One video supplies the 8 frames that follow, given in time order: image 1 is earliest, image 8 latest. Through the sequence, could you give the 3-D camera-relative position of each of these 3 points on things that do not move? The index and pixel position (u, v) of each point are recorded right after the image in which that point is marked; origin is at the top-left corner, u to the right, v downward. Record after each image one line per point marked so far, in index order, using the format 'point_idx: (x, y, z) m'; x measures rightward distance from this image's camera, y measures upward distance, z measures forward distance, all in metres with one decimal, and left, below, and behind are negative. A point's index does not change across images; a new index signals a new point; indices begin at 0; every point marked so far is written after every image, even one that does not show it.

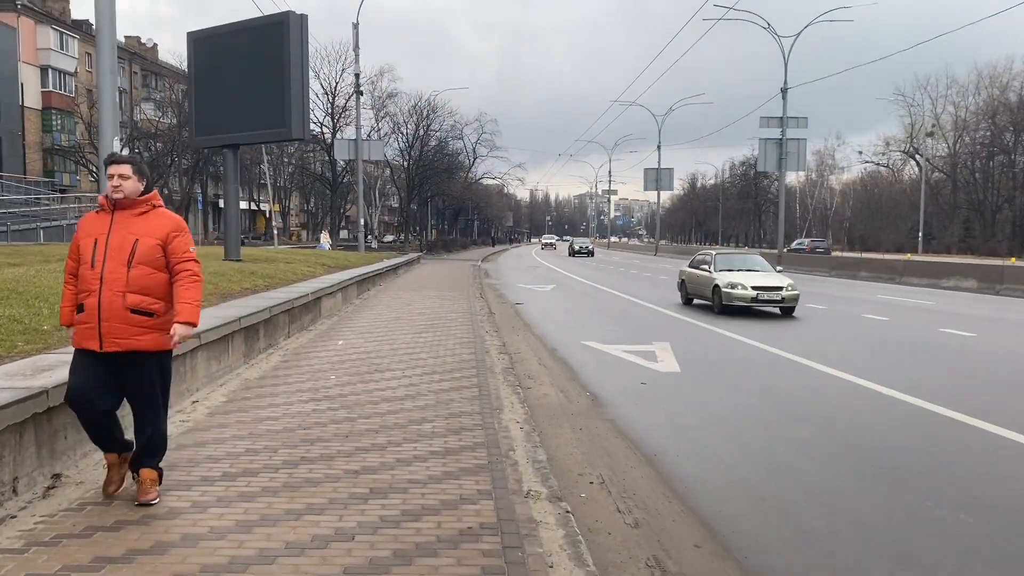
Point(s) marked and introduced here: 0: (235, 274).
0: (-4.6, +0.2, +14.1) m
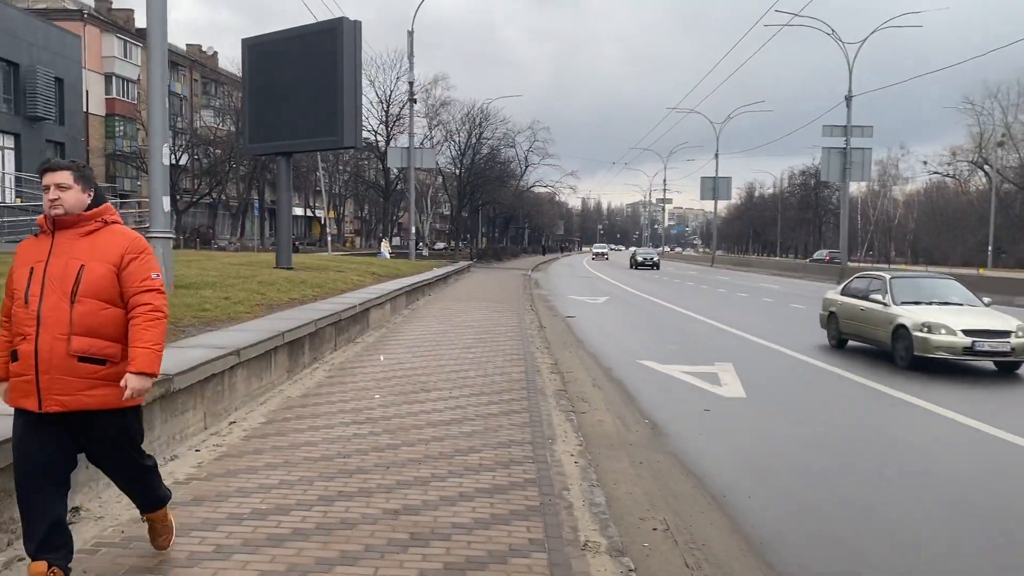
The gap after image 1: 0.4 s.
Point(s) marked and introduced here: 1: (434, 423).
0: (-3.7, +0.1, +13.9) m
1: (-0.6, -1.1, +6.8) m
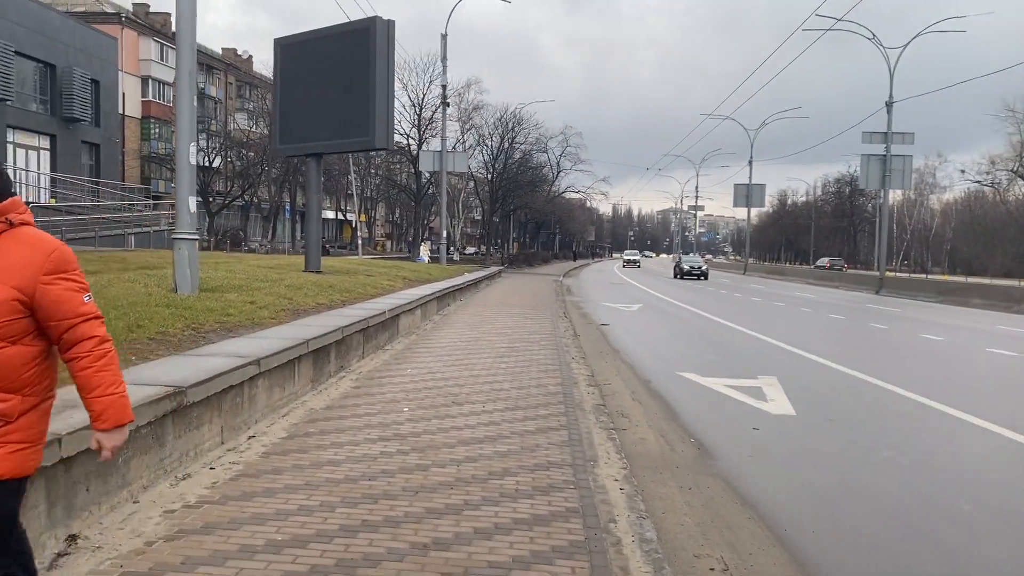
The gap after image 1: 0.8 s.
0: (-3.2, 0.0, +13.6) m
1: (-0.3, -1.1, +6.3) m
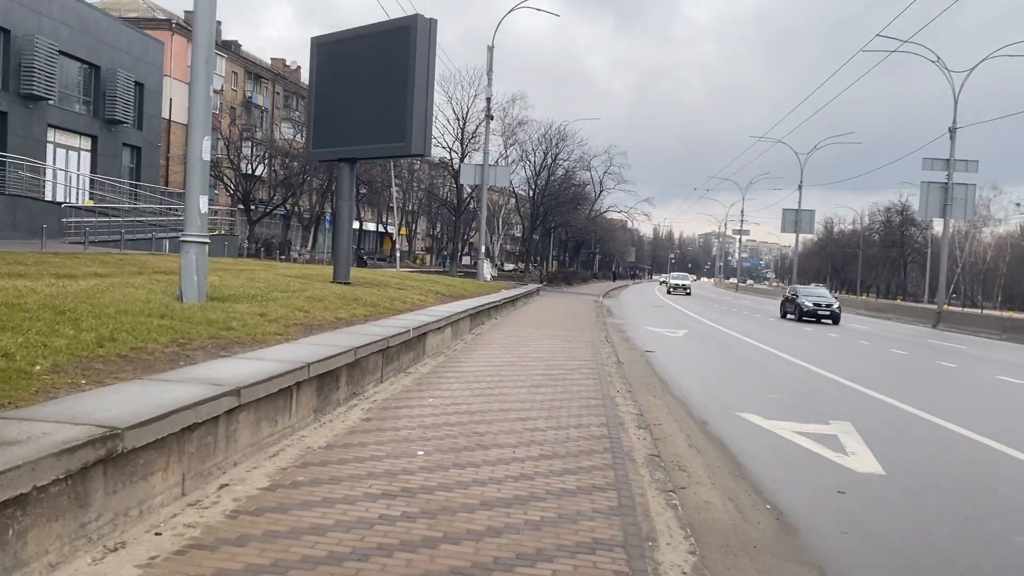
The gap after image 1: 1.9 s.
0: (-2.6, -0.2, +12.5) m
1: (-0.1, -1.3, +5.0) m
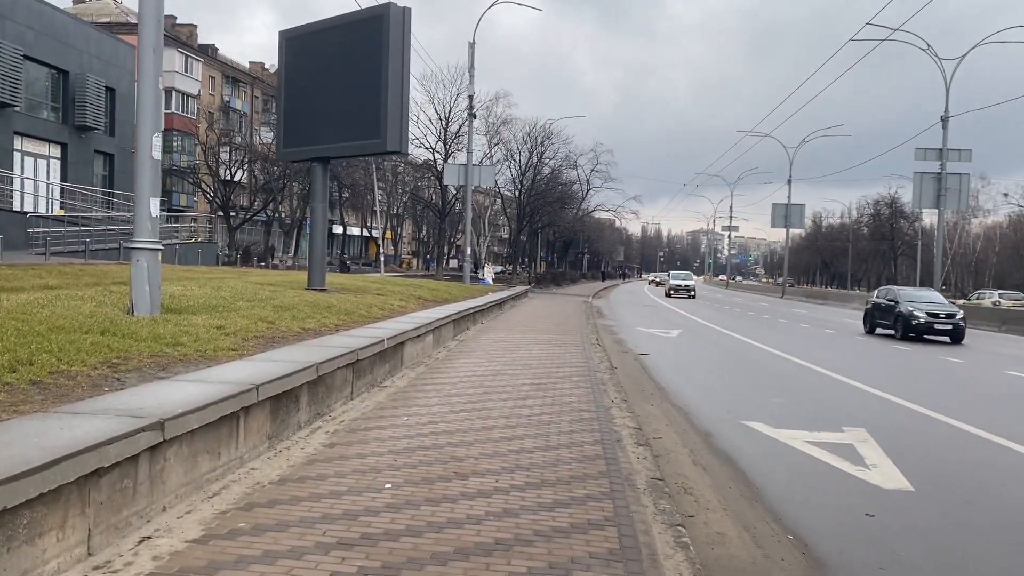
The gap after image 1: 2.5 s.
0: (-2.8, -0.3, +11.6) m
1: (-0.2, -1.3, +4.2) m
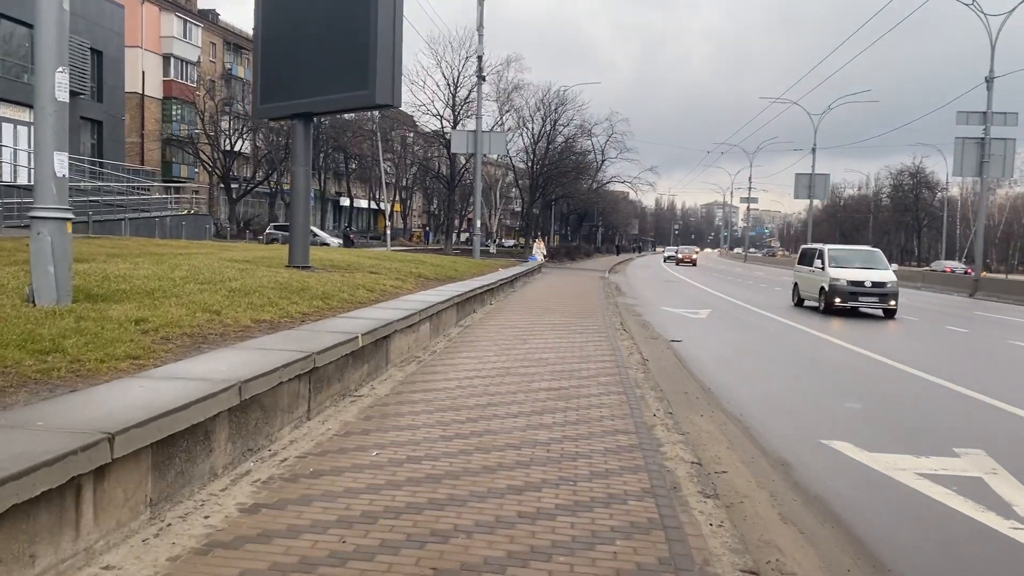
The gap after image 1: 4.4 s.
0: (-2.7, 0.0, +9.5) m
1: (-0.2, -1.3, +2.1) m
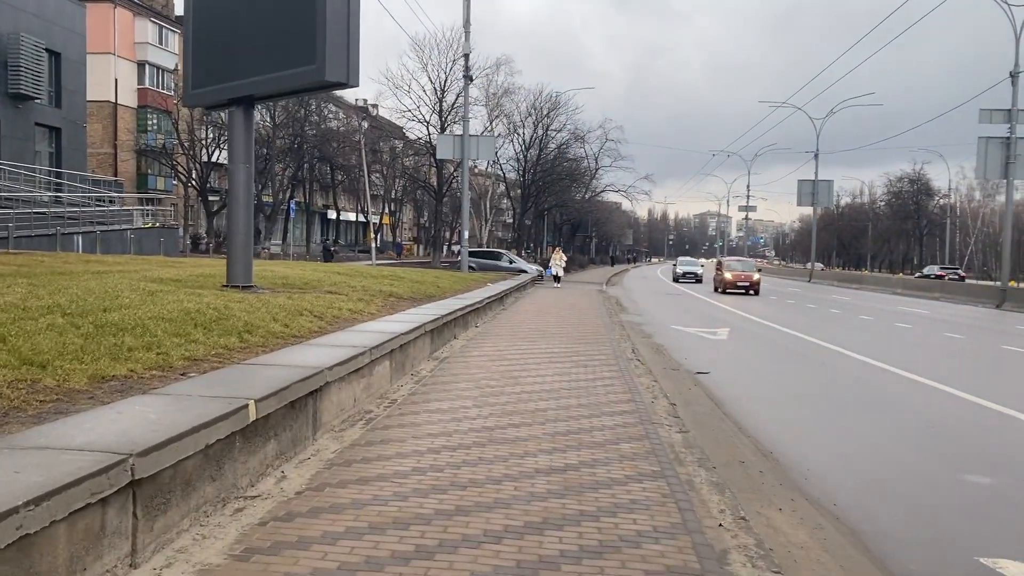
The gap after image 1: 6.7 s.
0: (-2.8, -0.3, +6.9) m
1: (-0.3, -1.4, -0.5) m
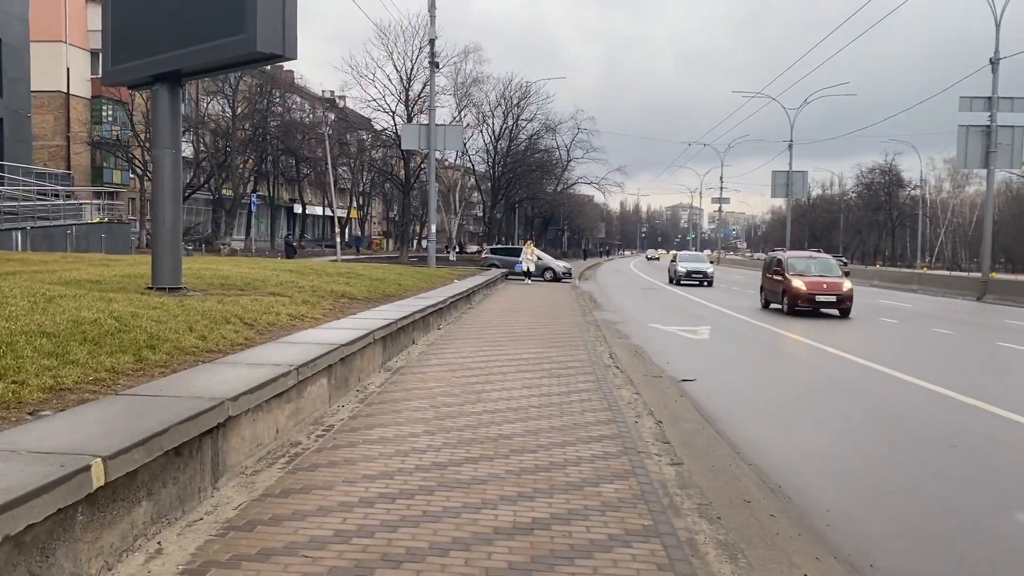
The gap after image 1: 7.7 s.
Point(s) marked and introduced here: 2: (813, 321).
0: (-3.1, -0.4, +5.6) m
1: (-0.3, -1.5, -1.7) m
2: (+6.8, -0.8, +19.4) m
